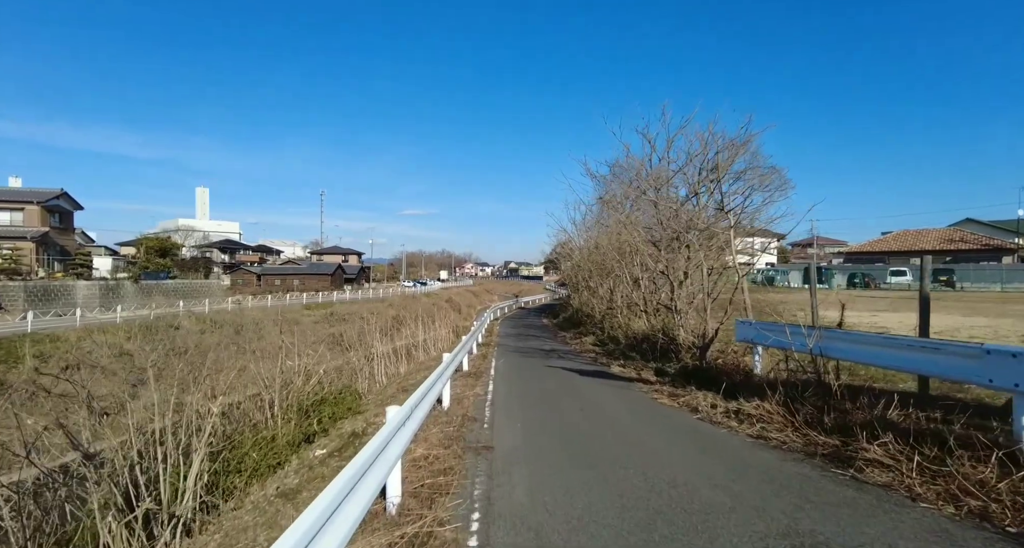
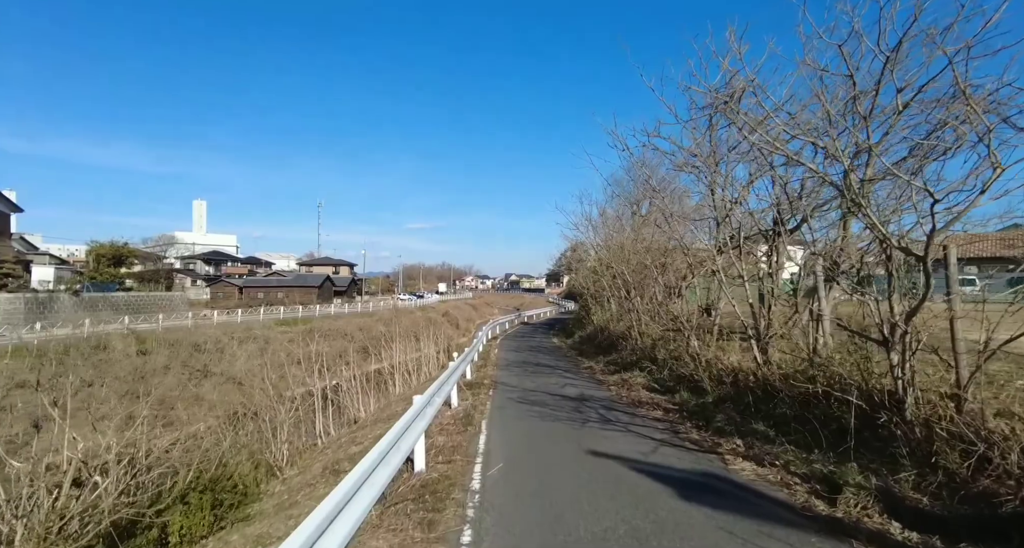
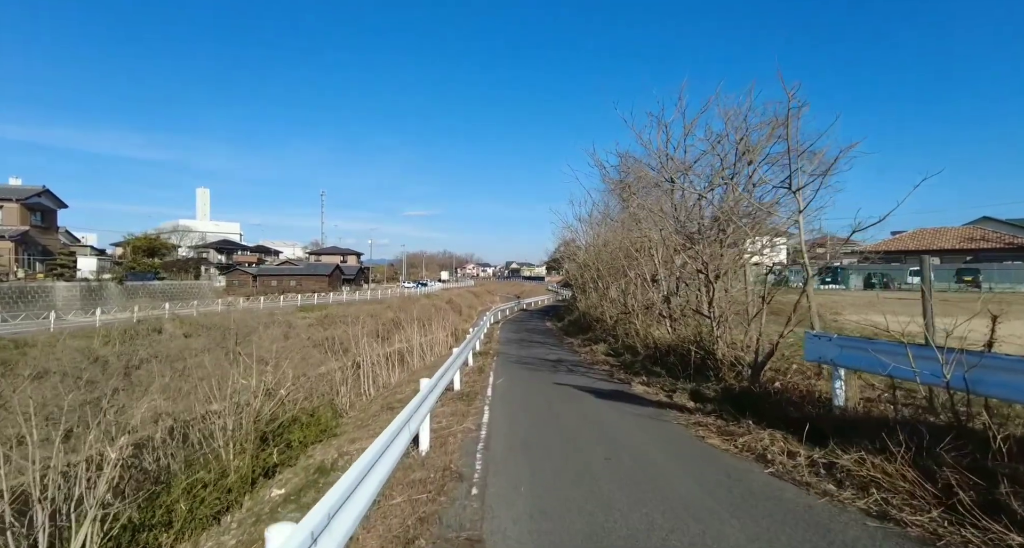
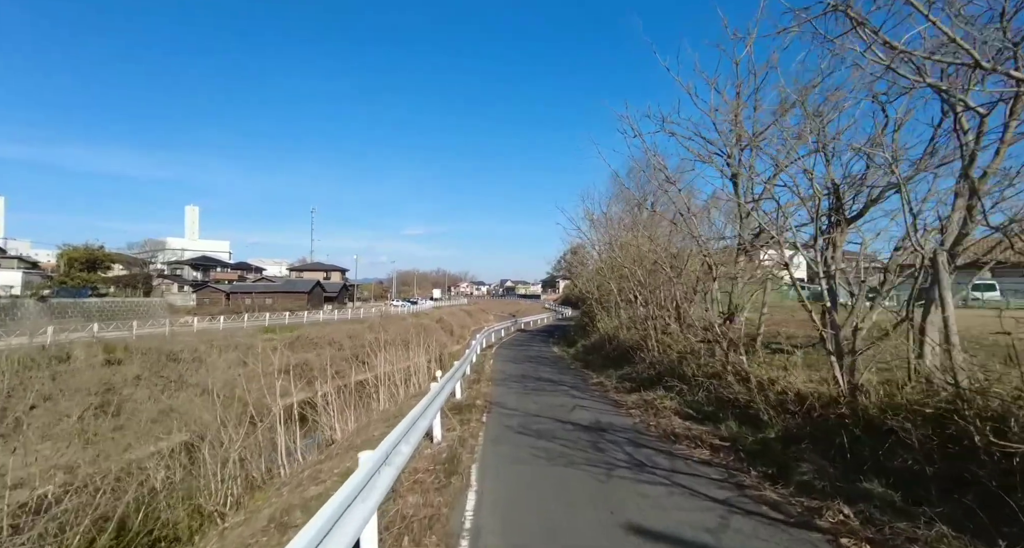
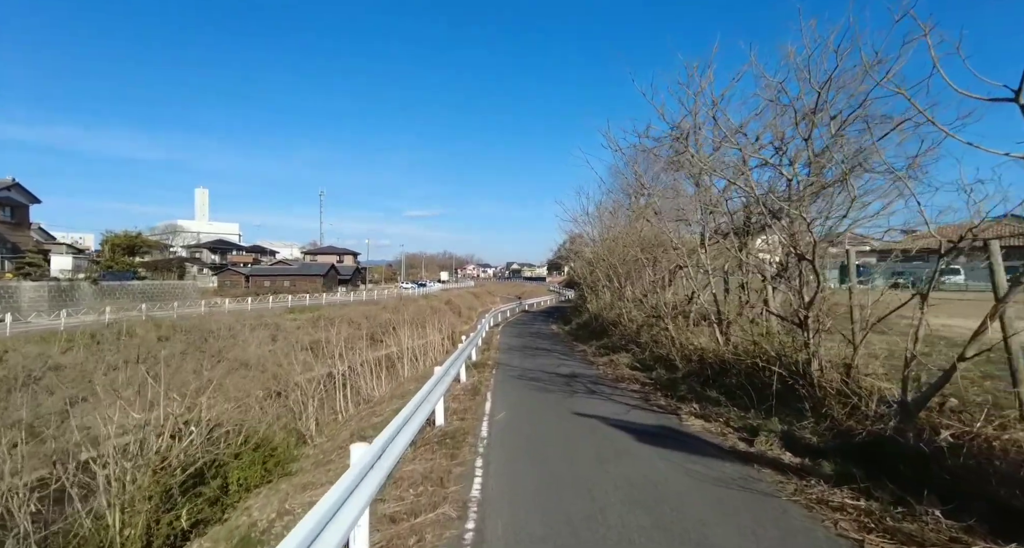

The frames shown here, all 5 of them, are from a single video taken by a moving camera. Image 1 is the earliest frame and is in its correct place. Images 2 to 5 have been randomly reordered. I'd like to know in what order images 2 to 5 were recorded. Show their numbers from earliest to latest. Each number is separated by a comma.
3, 5, 2, 4
